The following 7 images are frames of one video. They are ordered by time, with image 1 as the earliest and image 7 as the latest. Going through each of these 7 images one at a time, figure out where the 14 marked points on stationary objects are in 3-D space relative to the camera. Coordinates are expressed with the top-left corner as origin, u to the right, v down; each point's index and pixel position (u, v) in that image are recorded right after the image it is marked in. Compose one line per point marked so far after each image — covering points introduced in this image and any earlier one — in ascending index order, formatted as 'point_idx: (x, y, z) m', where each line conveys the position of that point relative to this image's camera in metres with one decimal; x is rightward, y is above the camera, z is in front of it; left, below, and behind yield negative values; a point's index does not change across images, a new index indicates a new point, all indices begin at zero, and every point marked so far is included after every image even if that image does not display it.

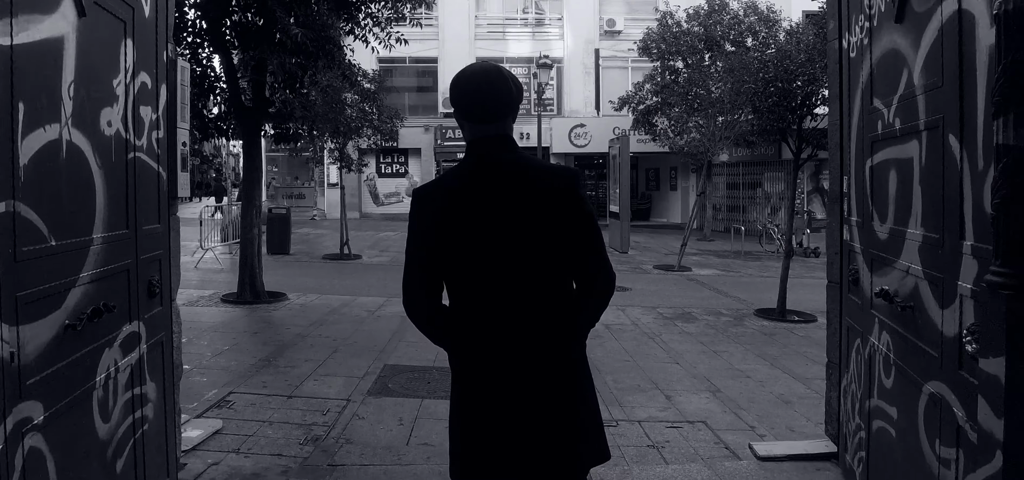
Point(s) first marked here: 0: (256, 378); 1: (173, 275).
0: (-2.0, -1.1, +5.8) m
1: (-1.7, -0.2, +3.8) m
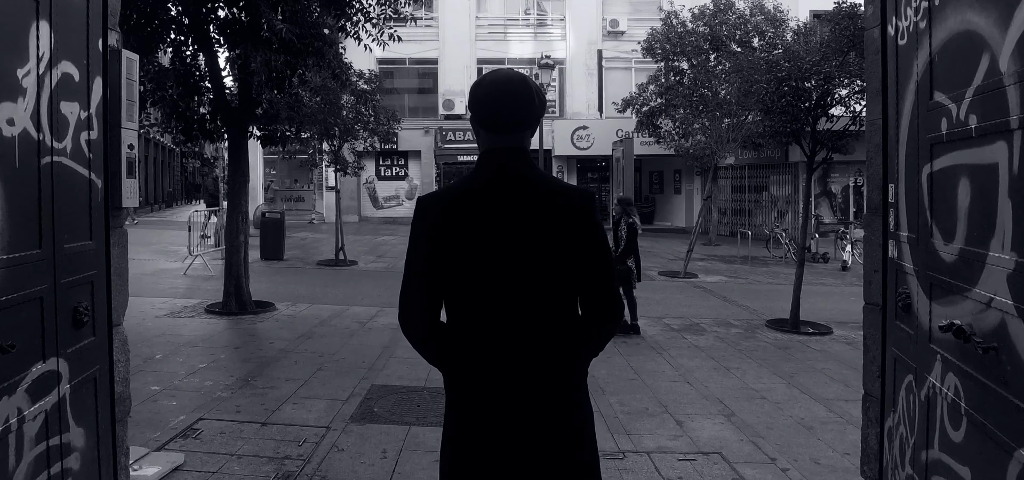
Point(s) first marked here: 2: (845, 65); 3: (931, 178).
0: (-2.0, -1.2, +5.3) m
1: (-1.8, -0.2, +3.3) m
2: (+4.1, +2.1, +9.0) m
3: (+1.4, +0.2, +2.5) m
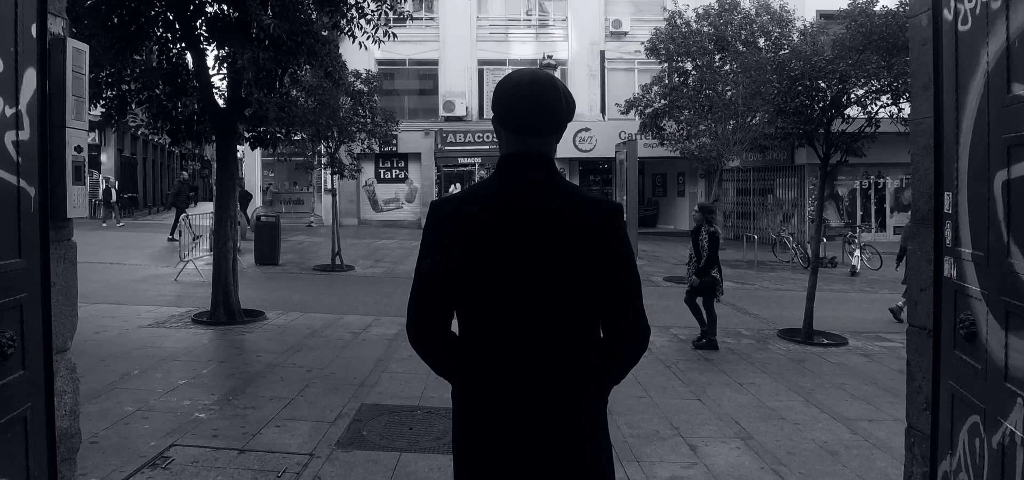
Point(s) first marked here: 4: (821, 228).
0: (-2.0, -1.2, +4.9) m
1: (-1.8, -0.3, +2.9) m
2: (+4.1, +2.0, +8.6) m
3: (+1.4, +0.2, +2.1) m
4: (+4.8, +0.2, +11.4) m
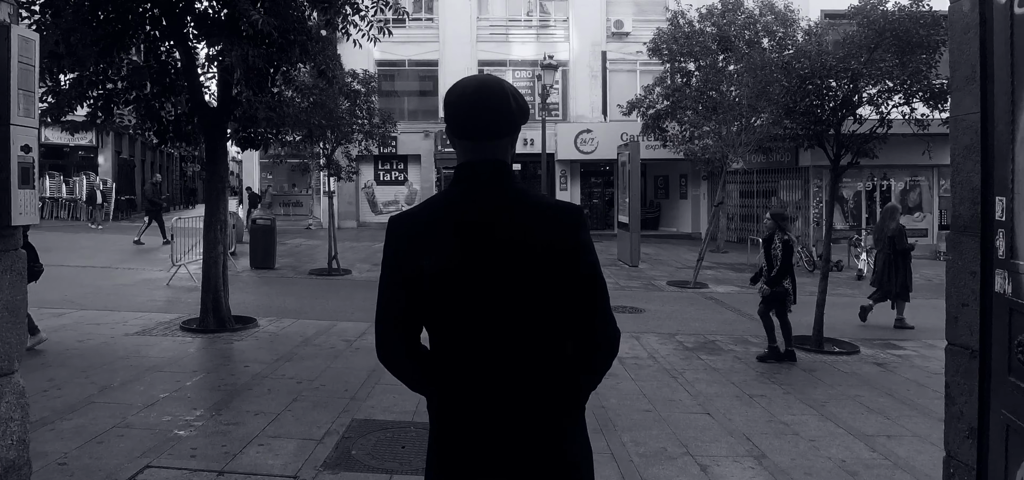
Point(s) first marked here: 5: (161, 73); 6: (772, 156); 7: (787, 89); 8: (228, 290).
0: (-2.1, -1.3, +4.6) m
1: (-1.8, -0.3, +2.6) m
2: (+4.1, +2.0, +8.3) m
3: (+1.4, +0.1, +1.8) m
4: (+4.8, +0.1, +11.1) m
5: (-4.0, +1.9, +8.3) m
6: (+6.3, +2.0, +17.8) m
7: (+3.3, +1.8, +8.8) m
8: (-3.3, -0.6, +8.5) m
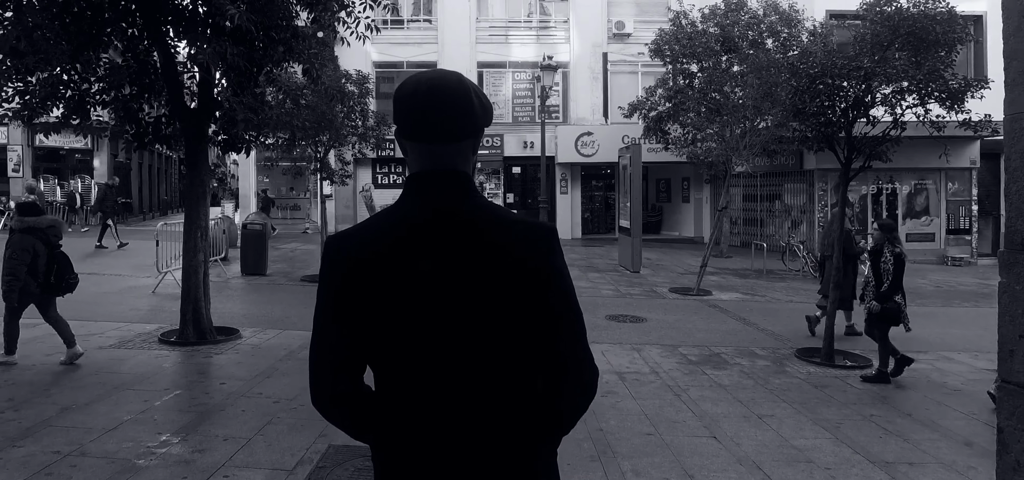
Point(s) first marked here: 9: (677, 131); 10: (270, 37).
0: (-2.1, -1.3, +4.2) m
1: (-1.8, -0.4, +2.2) m
2: (+4.0, +1.9, +7.9) m
3: (+1.3, +0.1, +1.4) m
4: (+4.7, 0.0, +10.7) m
5: (-4.0, +1.8, +7.9) m
6: (+6.2, +1.9, +17.4) m
7: (+3.2, +1.7, +8.4) m
8: (-3.3, -0.7, +8.1) m
9: (+4.3, +2.8, +19.1) m
10: (-2.5, +2.1, +7.7) m
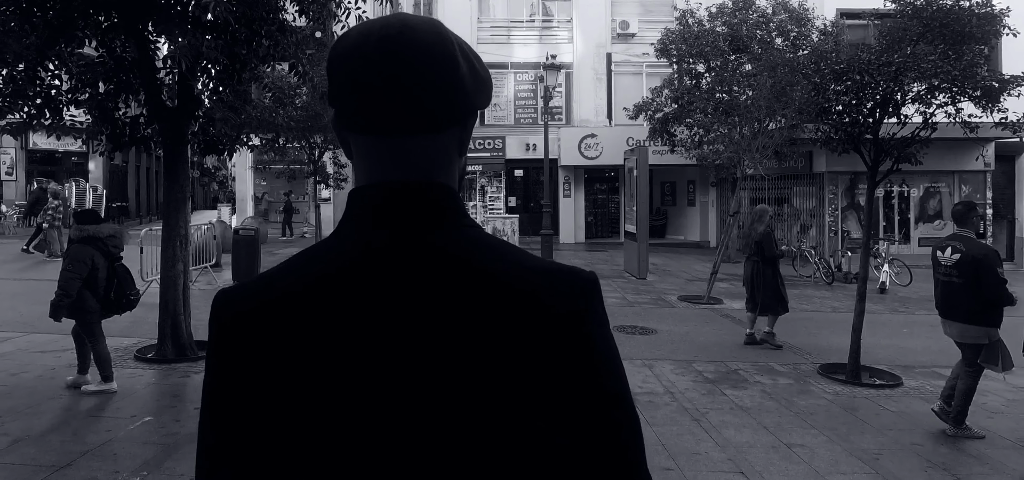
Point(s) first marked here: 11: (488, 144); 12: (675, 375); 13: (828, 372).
0: (-2.1, -1.4, +3.7) m
1: (-1.8, -0.5, +1.7) m
2: (+4.1, +1.8, +7.3) m
3: (+1.4, 0.0, +0.8) m
4: (+4.8, -0.1, +10.1) m
5: (-4.0, +1.7, +7.3) m
6: (+6.3, +1.8, +16.8) m
7: (+3.3, +1.6, +7.8) m
8: (-3.3, -0.8, +7.6) m
9: (+4.3, +2.7, +18.5) m
10: (-2.5, +2.0, +7.2) m
11: (-0.6, +2.6, +19.9) m
12: (+1.7, -1.4, +7.5) m
13: (+3.3, -1.4, +7.8) m
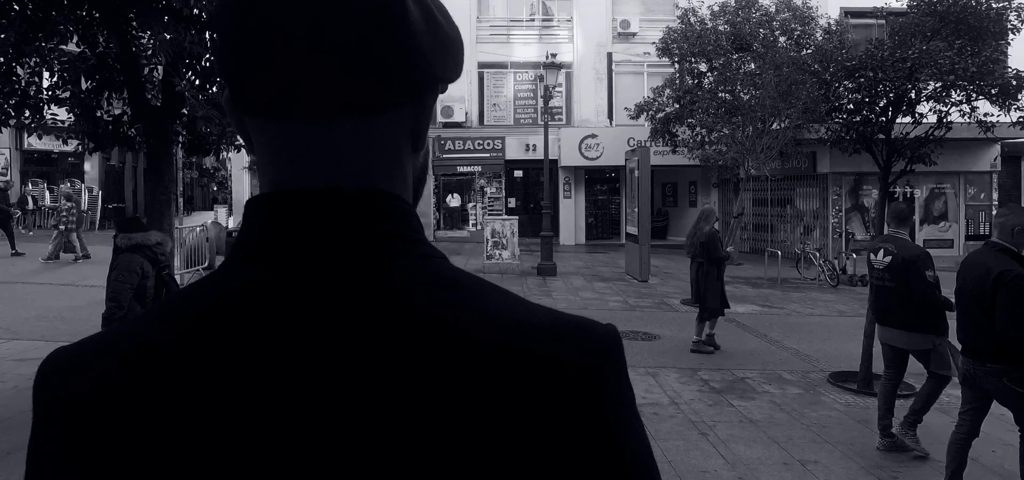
0: (-2.1, -1.5, +3.4) m
1: (-1.8, -0.5, +1.4) m
2: (+4.0, +1.8, +7.0) m
3: (+1.3, 0.0, +0.6) m
4: (+4.8, -0.1, +9.8) m
5: (-4.0, +1.7, +7.1) m
6: (+6.3, +1.7, +16.5) m
7: (+3.2, +1.6, +7.5) m
8: (-3.3, -0.8, +7.3) m
9: (+4.3, +2.6, +18.2) m
10: (-2.5, +2.0, +6.9) m
11: (-0.6, +2.5, +19.6) m
12: (+1.6, -1.4, +7.2) m
13: (+3.3, -1.4, +7.5) m
